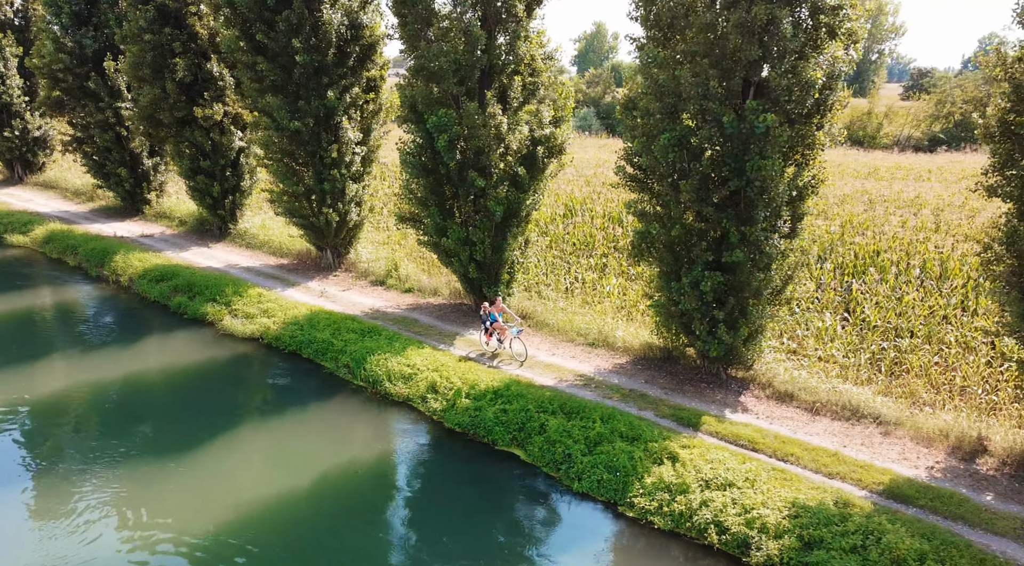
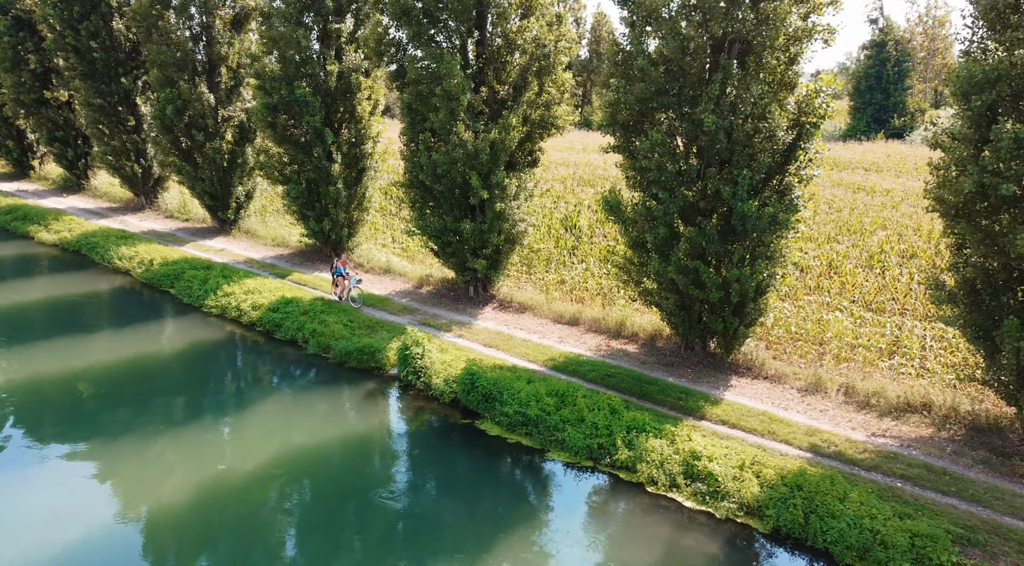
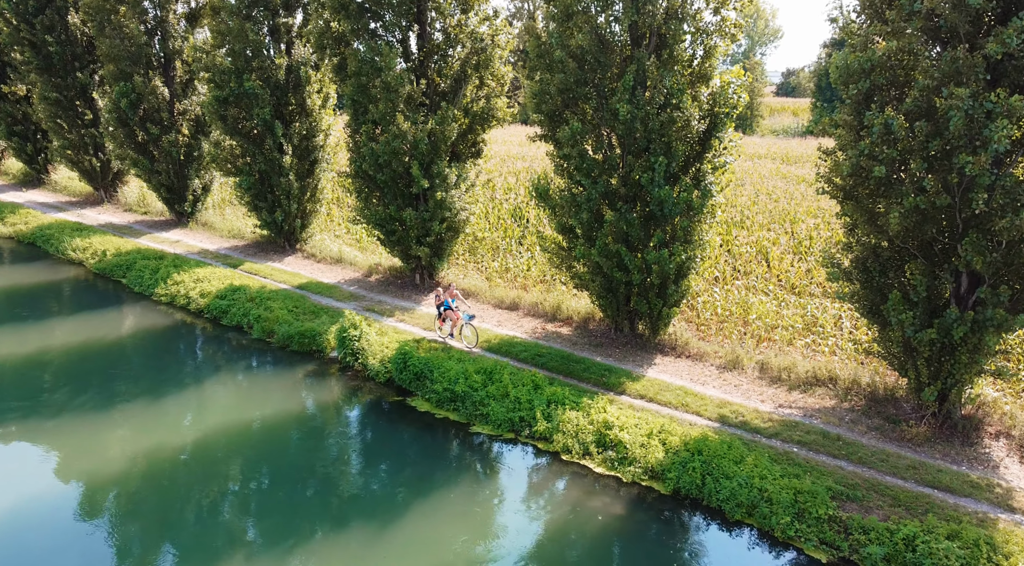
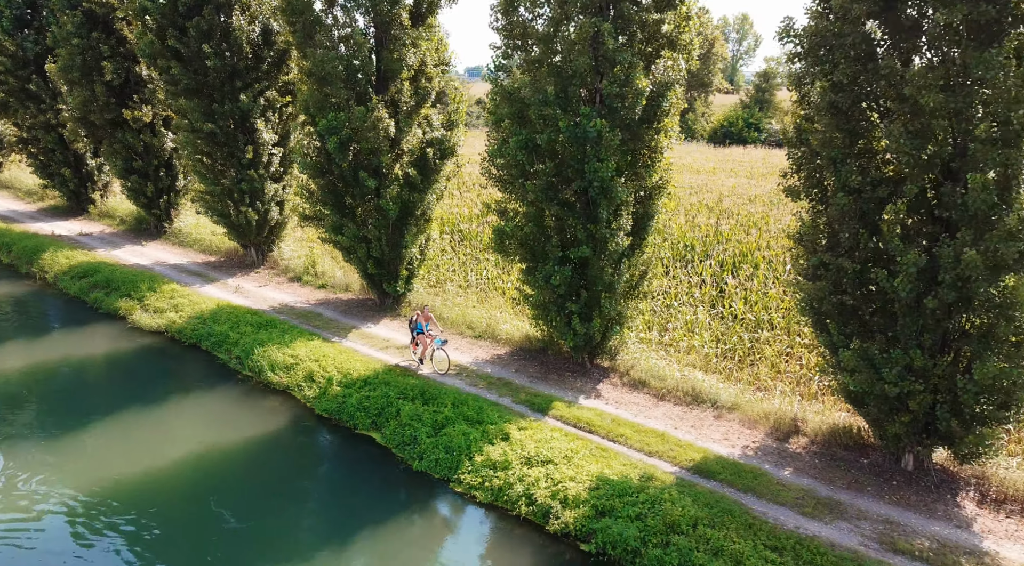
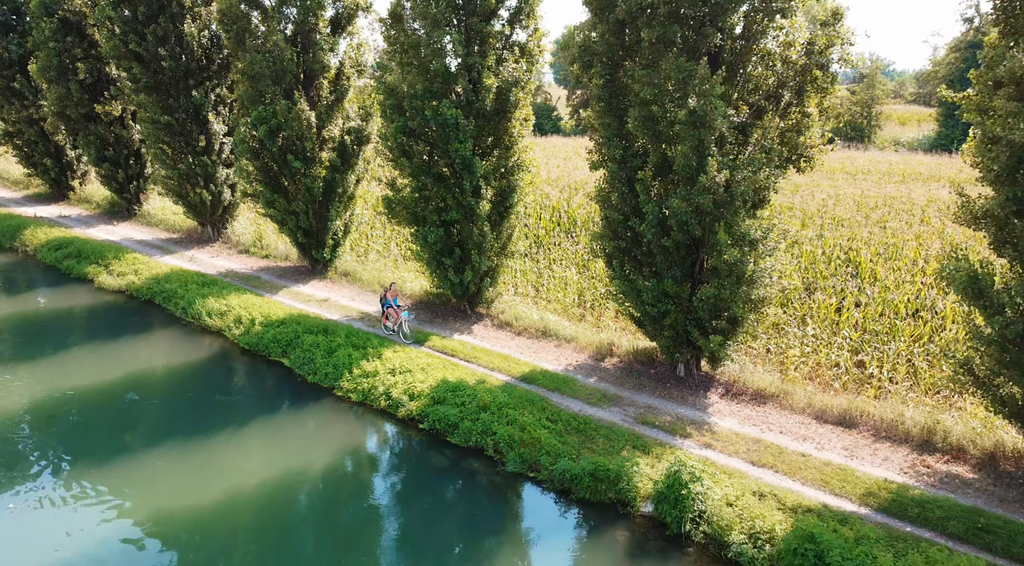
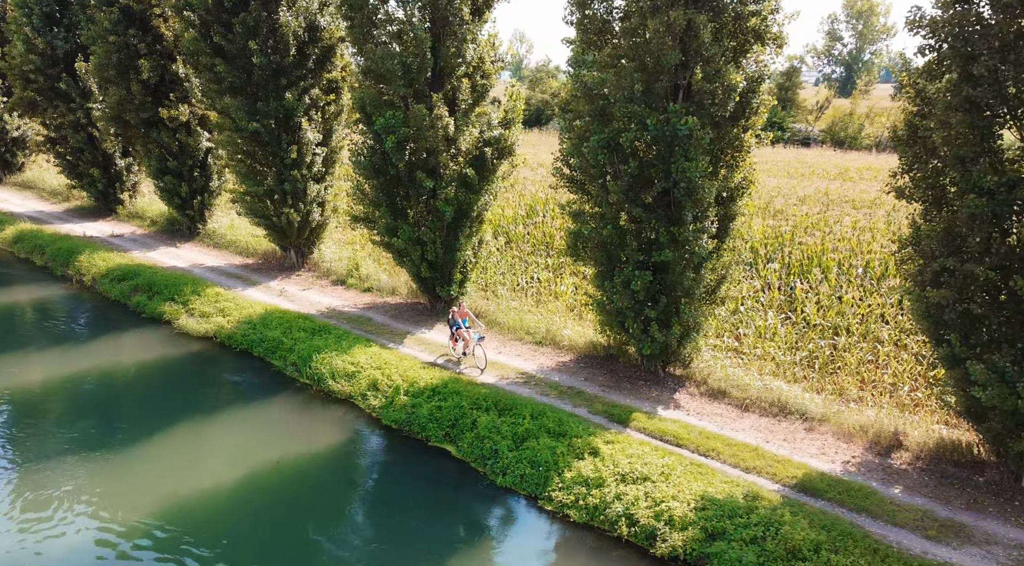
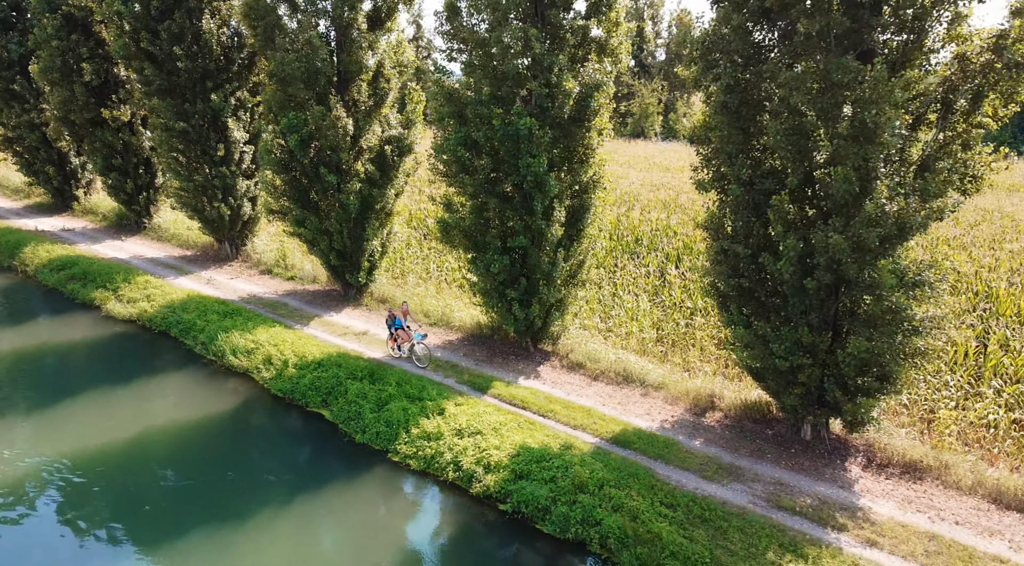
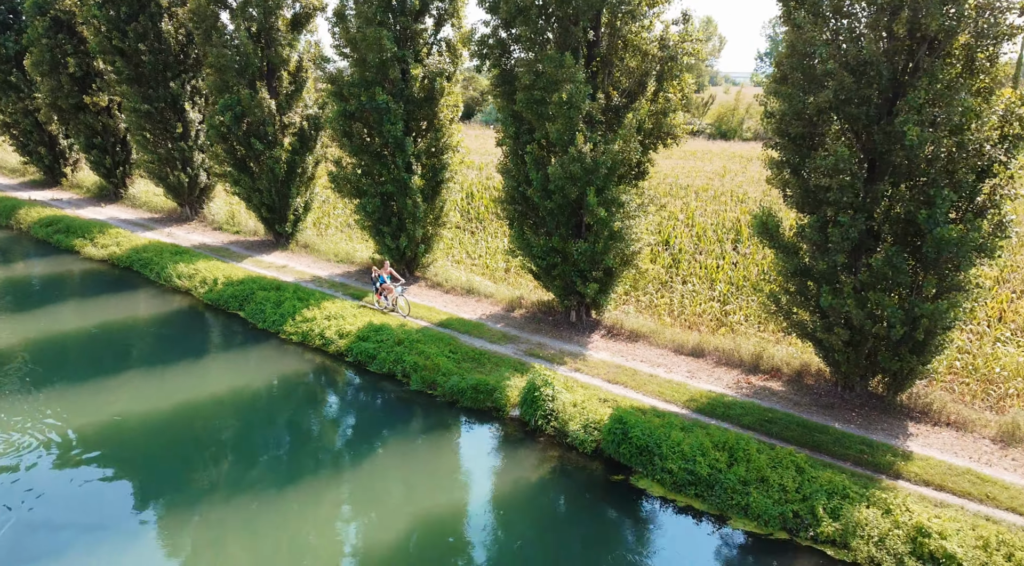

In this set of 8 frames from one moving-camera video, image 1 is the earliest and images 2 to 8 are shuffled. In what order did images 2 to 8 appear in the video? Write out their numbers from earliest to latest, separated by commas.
6, 4, 7, 5, 8, 2, 3
